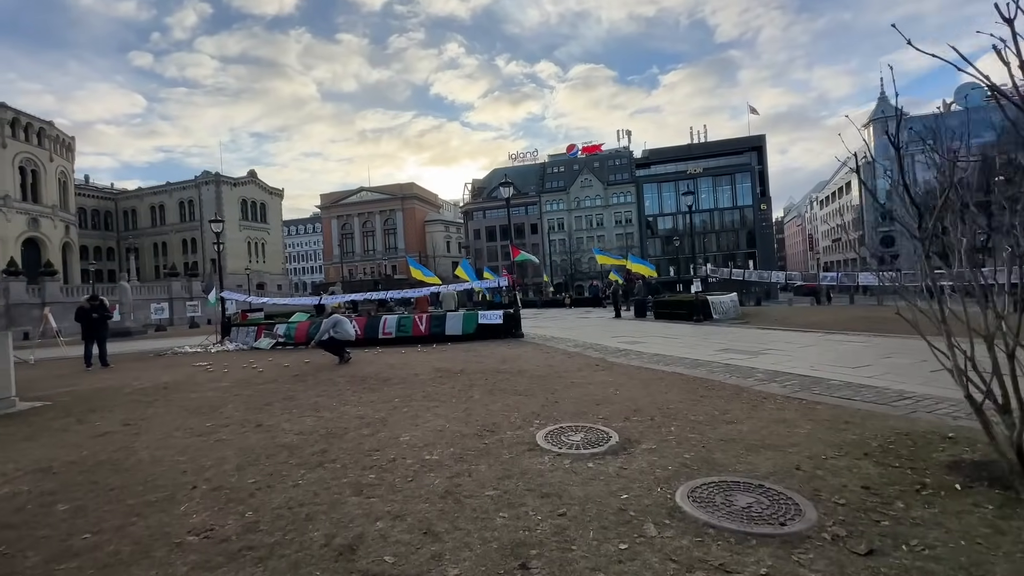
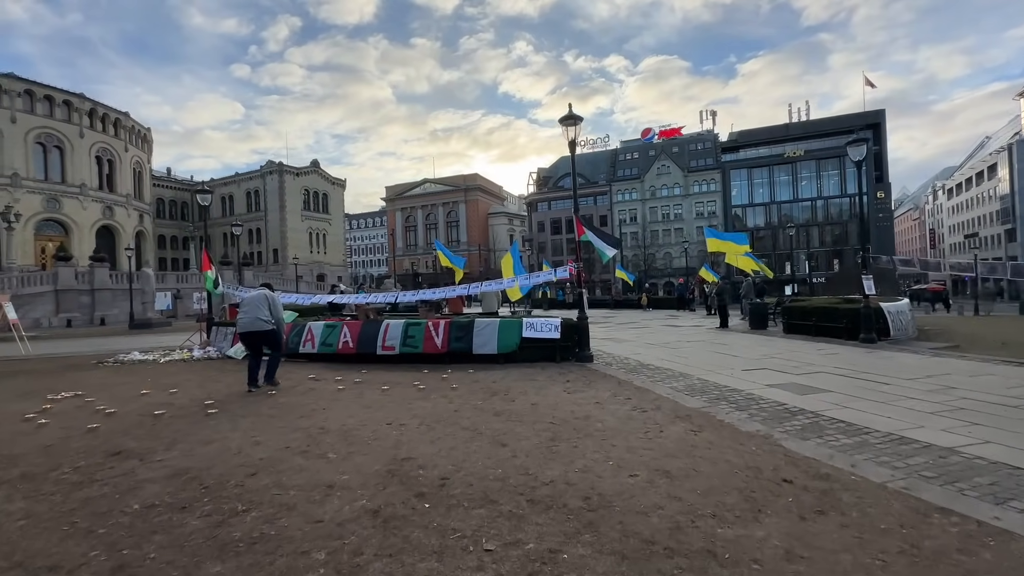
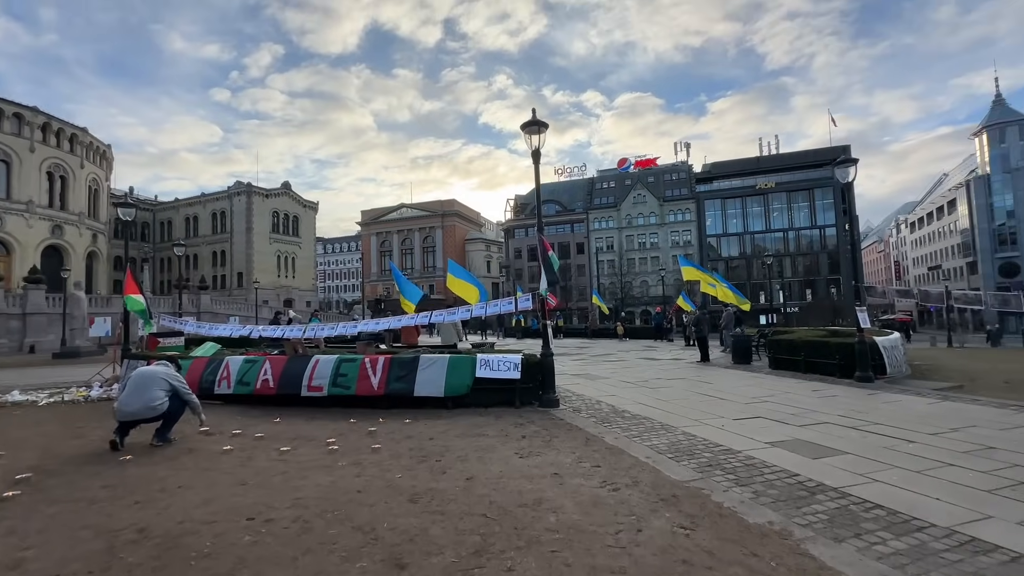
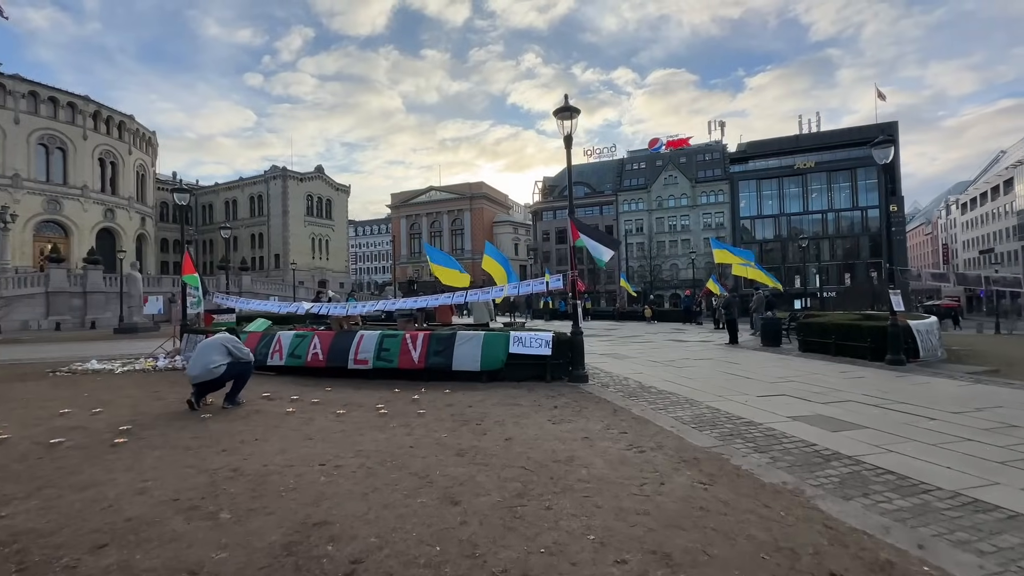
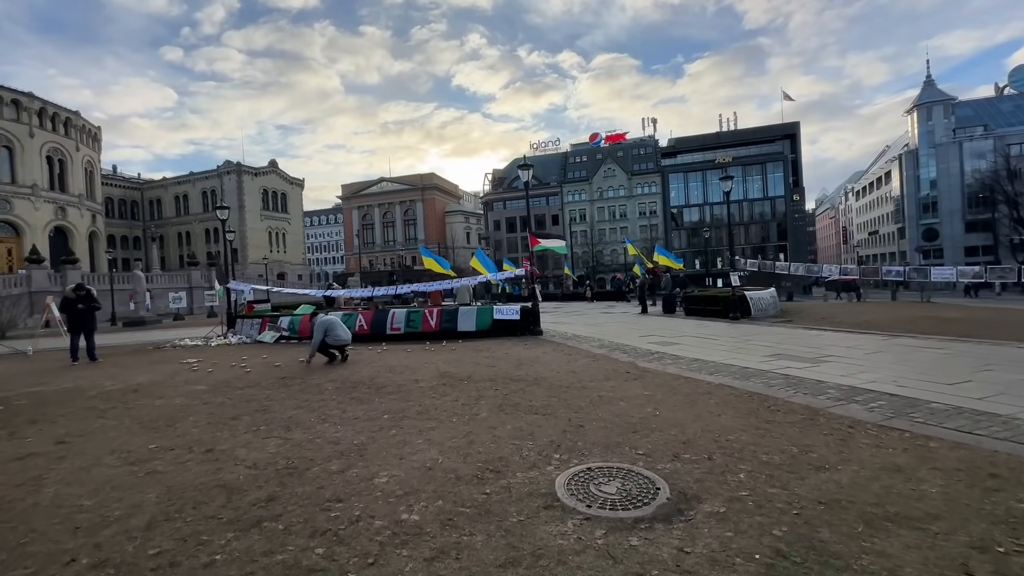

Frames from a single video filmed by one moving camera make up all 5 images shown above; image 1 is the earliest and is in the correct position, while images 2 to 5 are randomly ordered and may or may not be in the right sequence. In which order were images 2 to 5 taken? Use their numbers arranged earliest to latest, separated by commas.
5, 2, 4, 3
